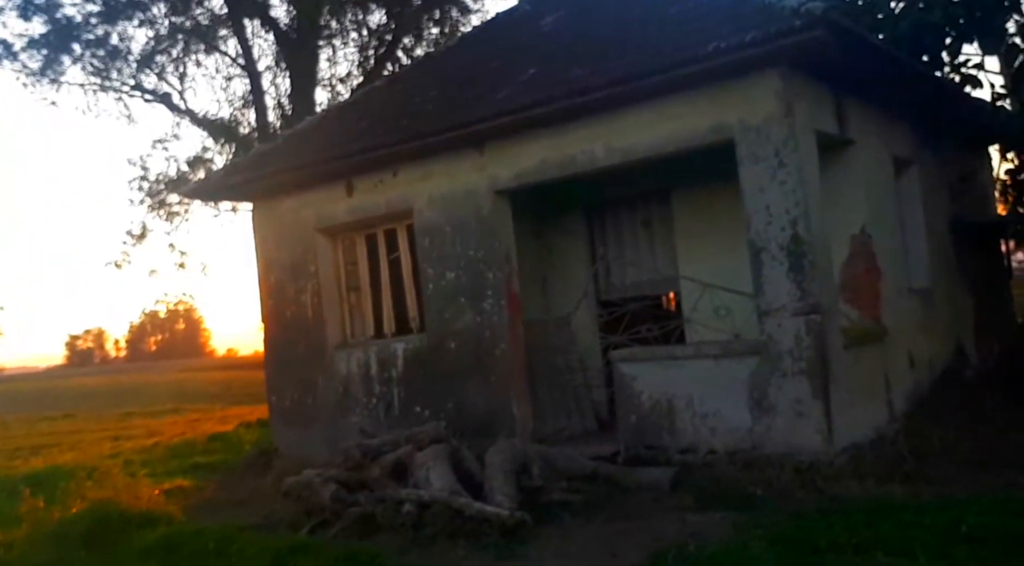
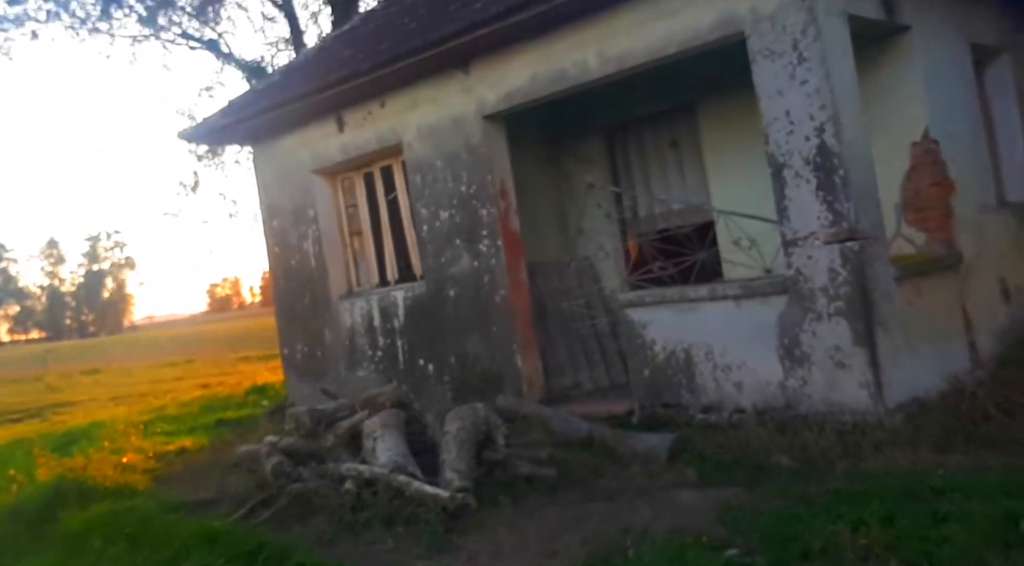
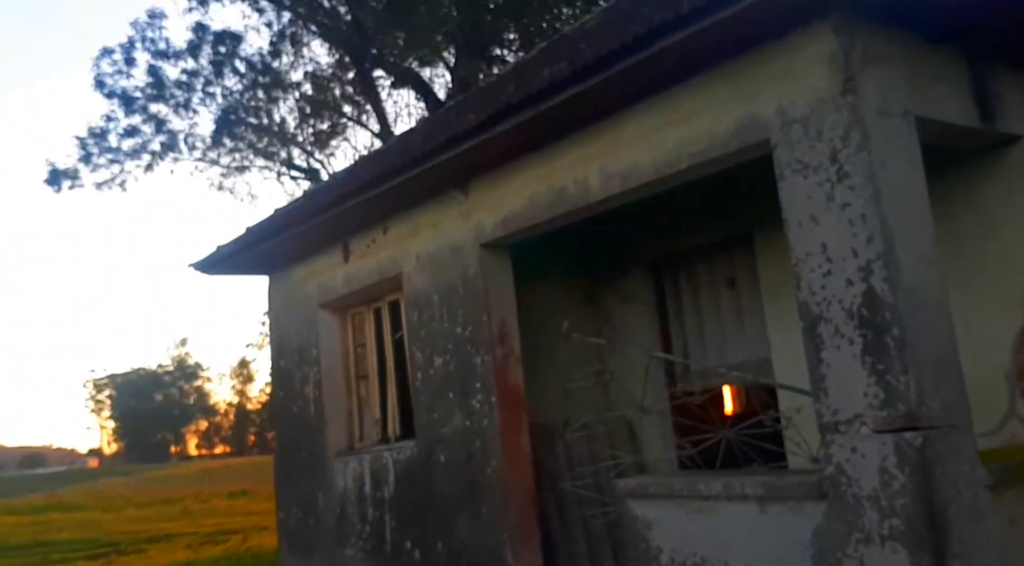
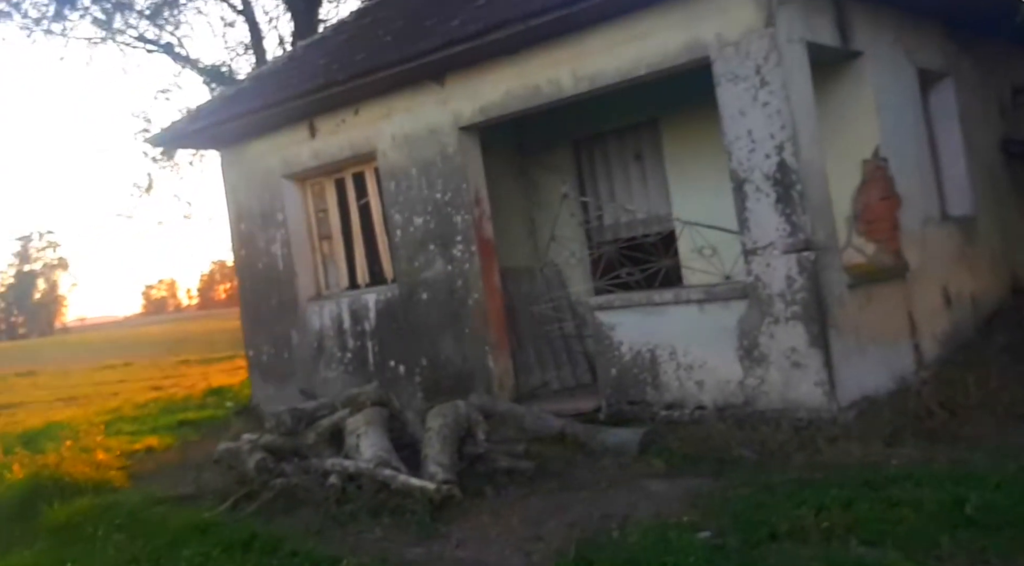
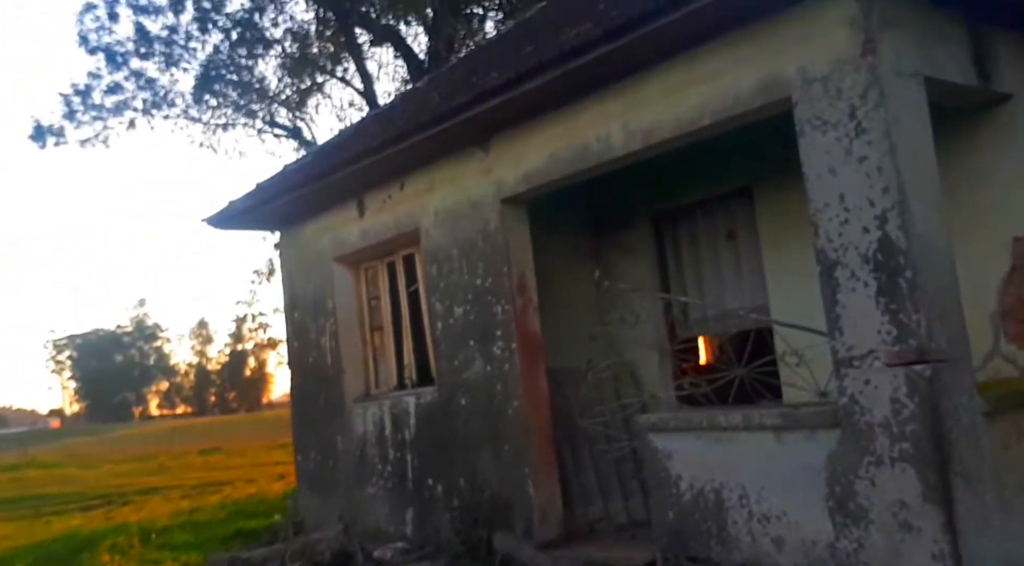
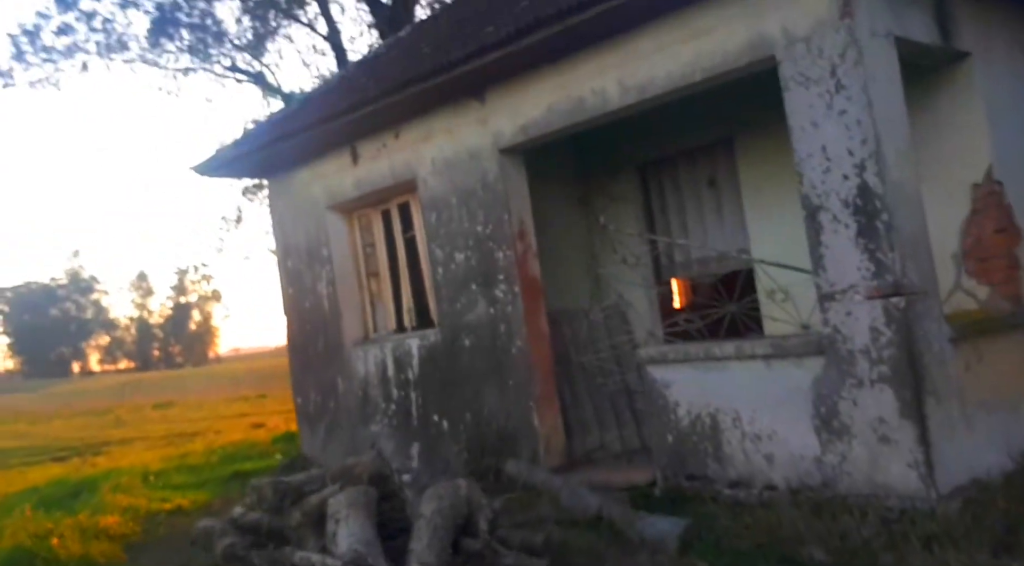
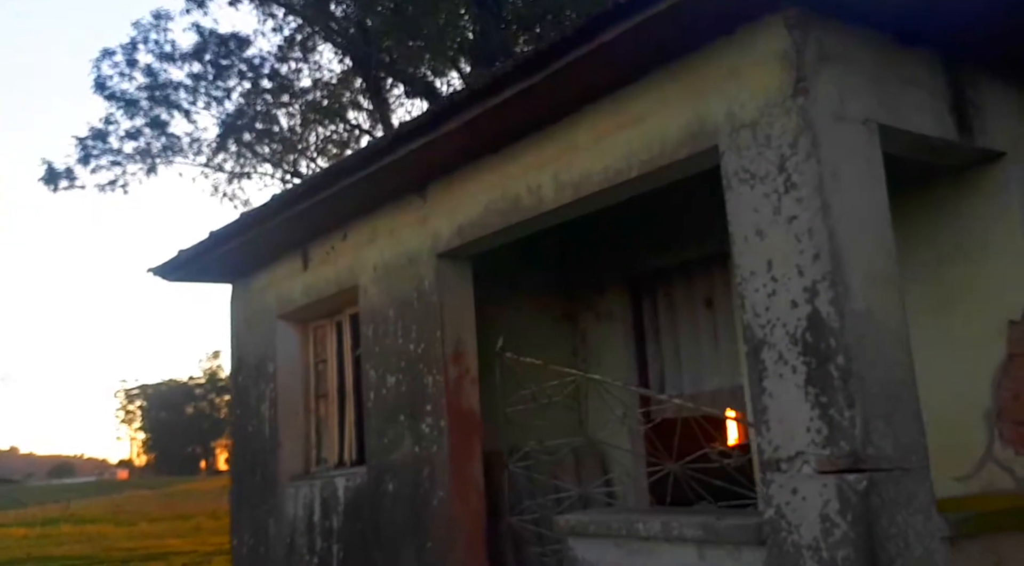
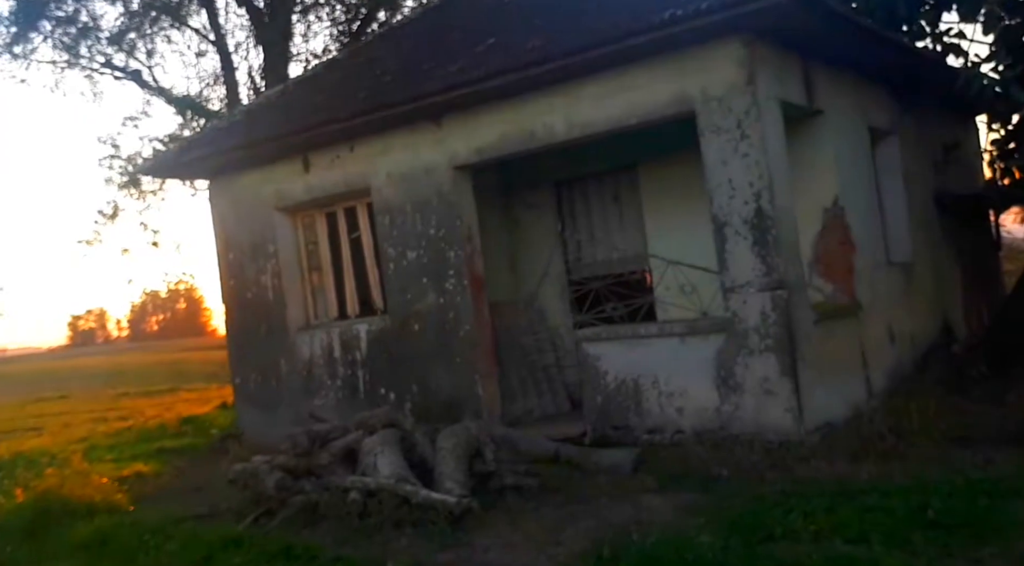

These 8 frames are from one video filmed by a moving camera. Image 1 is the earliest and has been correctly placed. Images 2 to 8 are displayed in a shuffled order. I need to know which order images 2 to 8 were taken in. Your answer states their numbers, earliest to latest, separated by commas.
8, 4, 2, 6, 5, 3, 7
